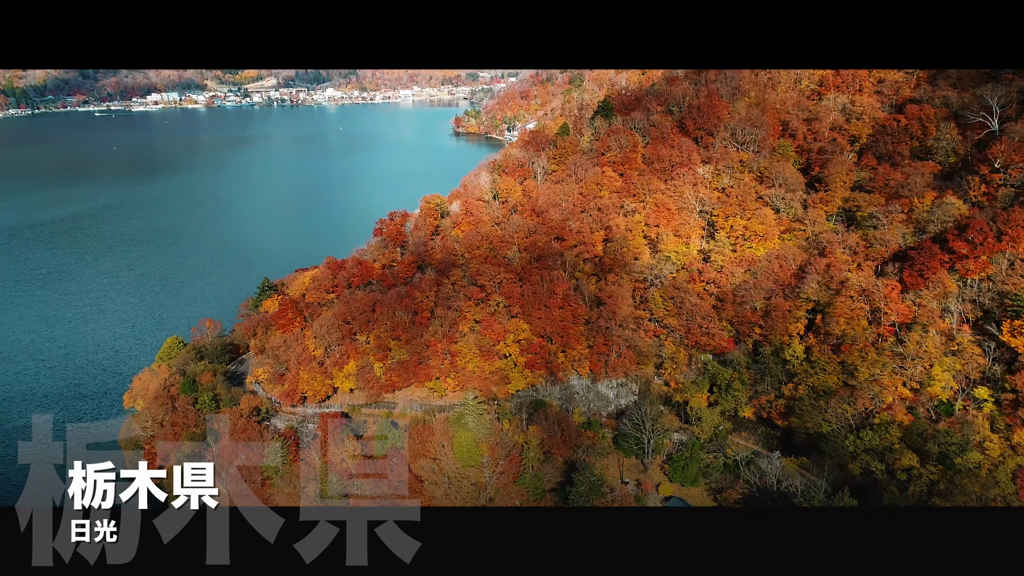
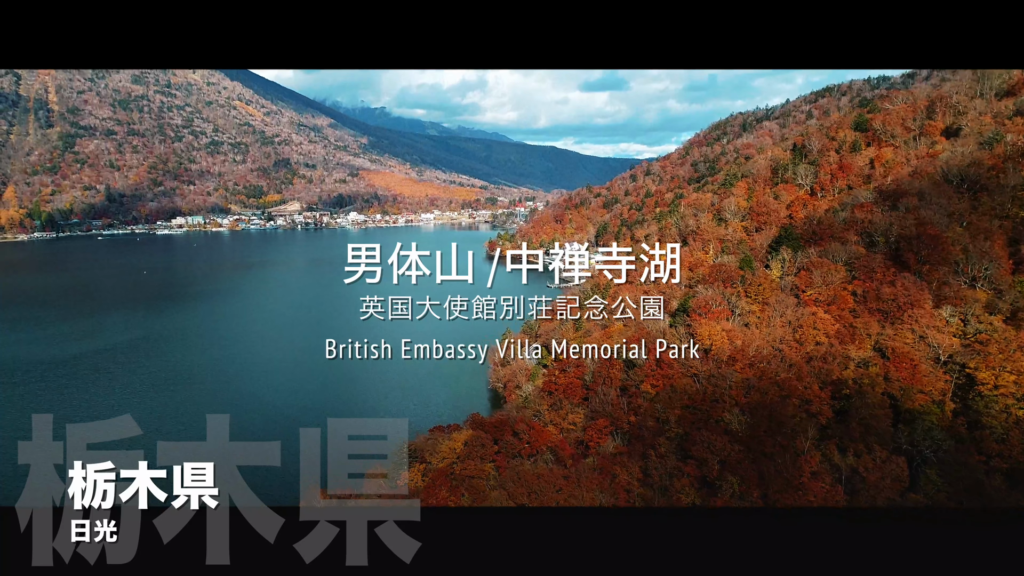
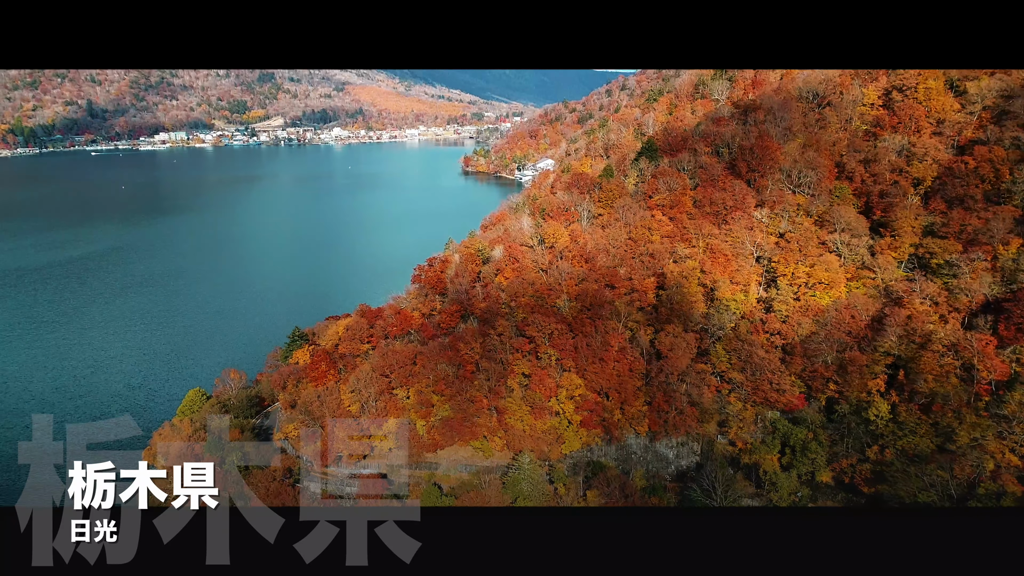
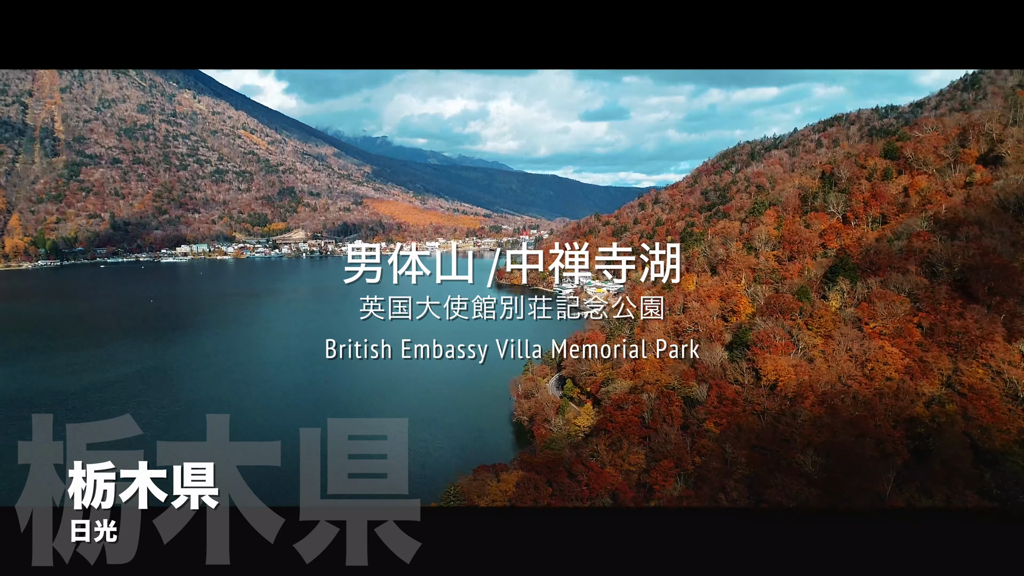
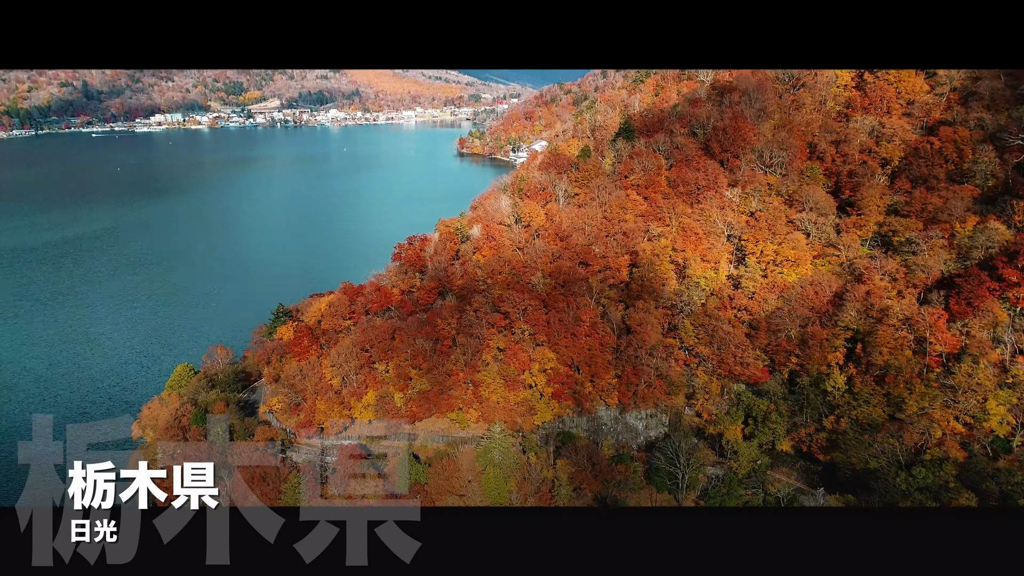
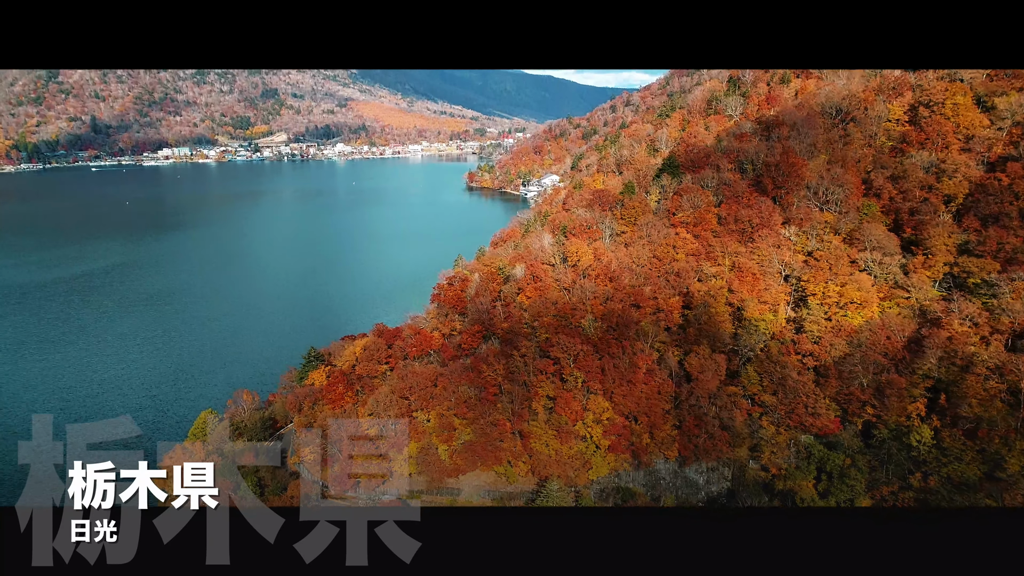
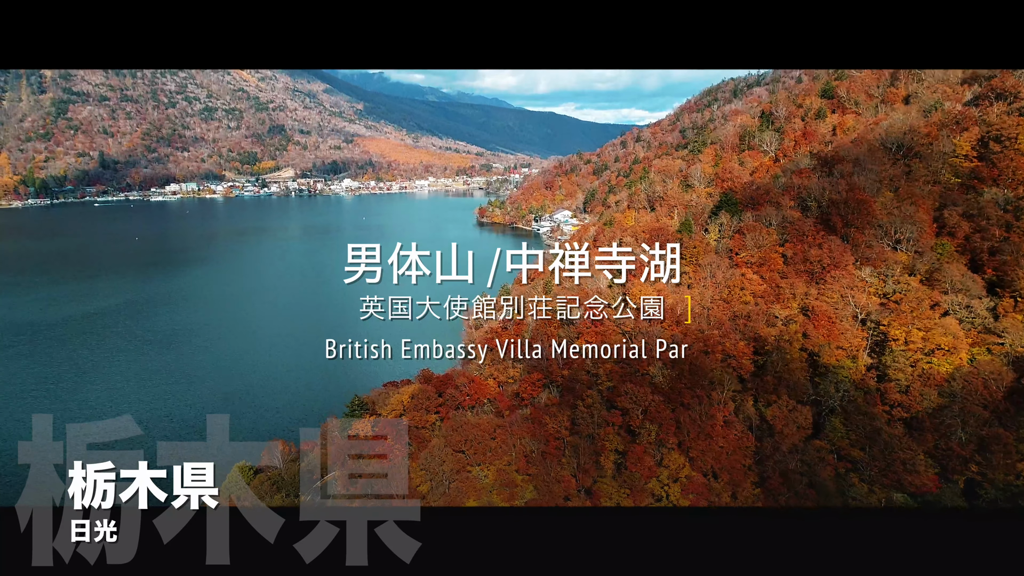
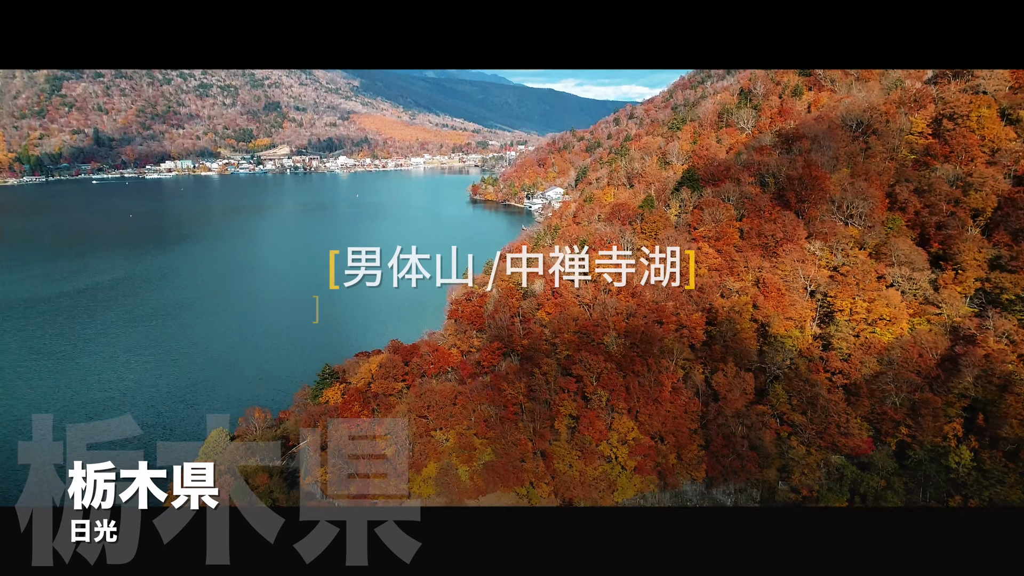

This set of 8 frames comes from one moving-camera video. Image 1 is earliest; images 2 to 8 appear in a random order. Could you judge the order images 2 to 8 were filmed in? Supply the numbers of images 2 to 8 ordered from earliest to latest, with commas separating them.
5, 3, 6, 8, 7, 2, 4
